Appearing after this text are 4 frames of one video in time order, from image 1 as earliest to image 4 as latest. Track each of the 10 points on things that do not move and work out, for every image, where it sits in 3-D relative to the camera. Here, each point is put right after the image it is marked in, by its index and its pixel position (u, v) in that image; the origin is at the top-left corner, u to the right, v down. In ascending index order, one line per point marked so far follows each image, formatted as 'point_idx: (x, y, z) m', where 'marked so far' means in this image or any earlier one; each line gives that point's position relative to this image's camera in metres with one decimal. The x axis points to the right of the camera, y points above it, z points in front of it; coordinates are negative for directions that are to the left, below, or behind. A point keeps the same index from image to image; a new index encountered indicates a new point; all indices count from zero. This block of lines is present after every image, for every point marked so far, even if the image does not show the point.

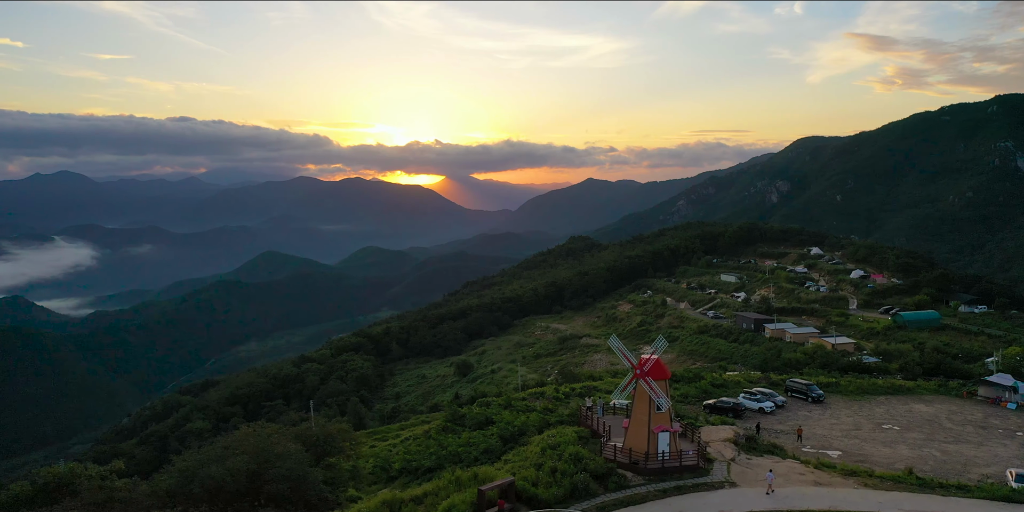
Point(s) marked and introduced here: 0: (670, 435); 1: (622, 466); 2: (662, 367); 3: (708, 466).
0: (+4.2, -4.8, +15.1) m
1: (+2.9, -5.6, +15.1) m
2: (+4.0, -3.0, +15.3) m
3: (+5.2, -5.7, +15.3) m
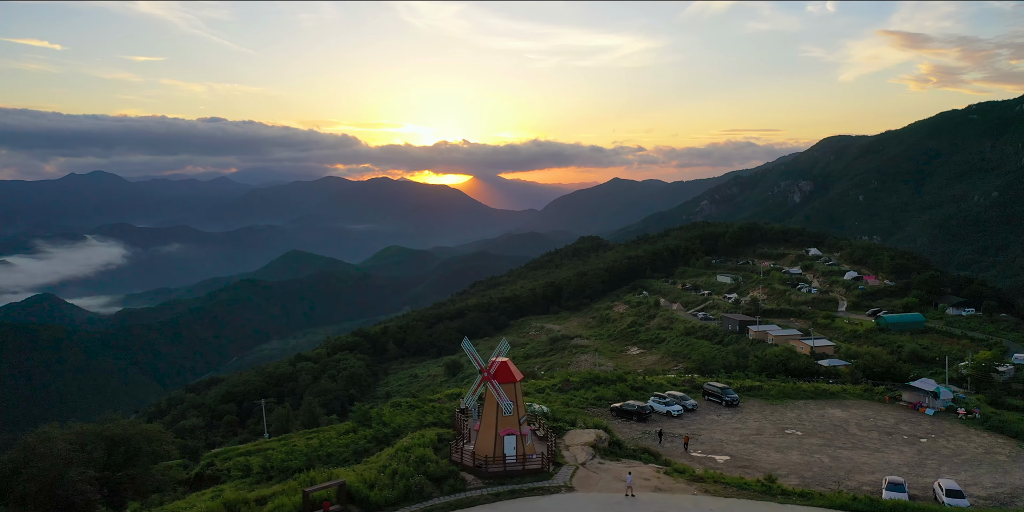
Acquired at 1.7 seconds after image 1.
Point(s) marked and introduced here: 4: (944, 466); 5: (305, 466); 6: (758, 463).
0: (+0.2, -4.9, +15.0) m
1: (-1.2, -5.7, +15.0) m
2: (-0.1, -3.0, +15.1) m
3: (+1.1, -5.7, +15.1) m
4: (+14.3, -7.0, +18.6) m
5: (-6.4, -6.5, +17.4) m
6: (+8.2, -6.9, +18.9) m
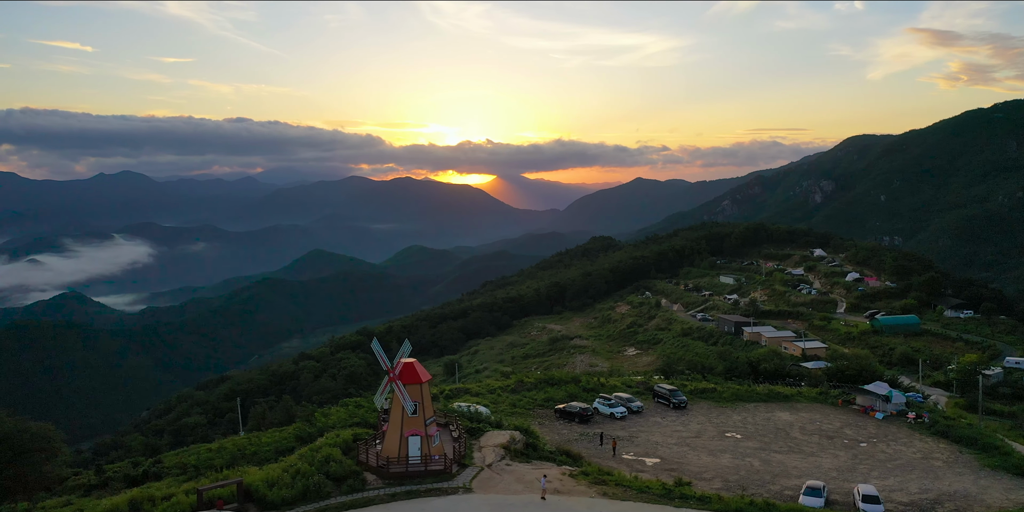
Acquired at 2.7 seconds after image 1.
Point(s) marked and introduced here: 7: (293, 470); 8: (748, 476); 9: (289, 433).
0: (-2.4, -4.9, +15.0) m
1: (-3.8, -5.7, +15.0) m
2: (-2.6, -3.1, +15.2) m
3: (-1.4, -5.8, +15.1) m
4: (+11.8, -7.0, +18.4) m
5: (-8.8, -6.5, +17.6) m
6: (+5.8, -7.0, +18.8) m
7: (-5.7, -5.6, +14.7) m
8: (+7.6, -7.0, +18.0) m
9: (-7.9, -6.3, +20.0) m
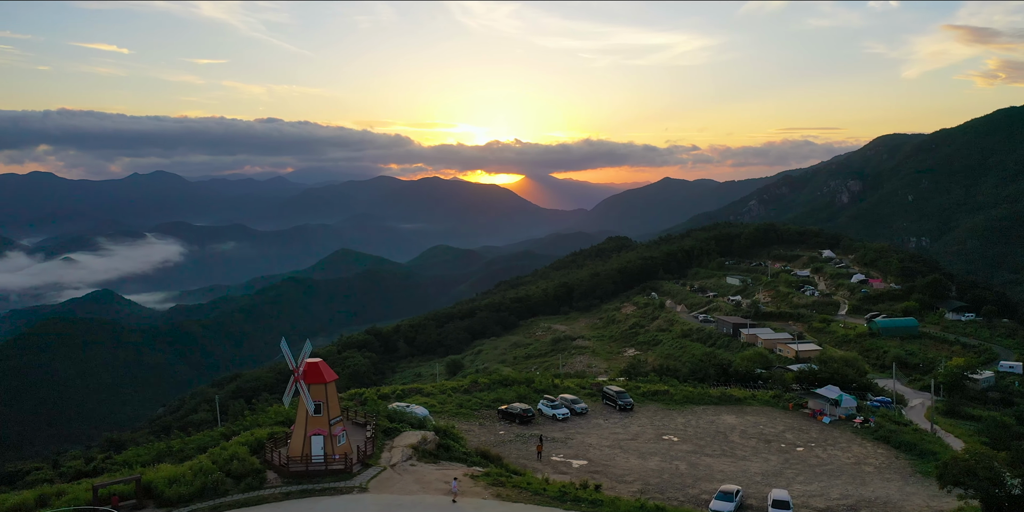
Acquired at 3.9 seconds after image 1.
0: (-5.0, -4.9, +15.2) m
1: (-6.4, -5.7, +15.2) m
2: (-5.2, -3.1, +15.3) m
3: (-4.0, -5.8, +15.2) m
4: (+9.3, -7.1, +18.1) m
5: (-11.4, -6.5, +18.0) m
6: (+3.3, -7.0, +18.7) m
7: (-8.3, -5.6, +15.0) m
8: (+5.0, -7.1, +17.9) m
9: (-10.4, -6.3, +20.3) m
